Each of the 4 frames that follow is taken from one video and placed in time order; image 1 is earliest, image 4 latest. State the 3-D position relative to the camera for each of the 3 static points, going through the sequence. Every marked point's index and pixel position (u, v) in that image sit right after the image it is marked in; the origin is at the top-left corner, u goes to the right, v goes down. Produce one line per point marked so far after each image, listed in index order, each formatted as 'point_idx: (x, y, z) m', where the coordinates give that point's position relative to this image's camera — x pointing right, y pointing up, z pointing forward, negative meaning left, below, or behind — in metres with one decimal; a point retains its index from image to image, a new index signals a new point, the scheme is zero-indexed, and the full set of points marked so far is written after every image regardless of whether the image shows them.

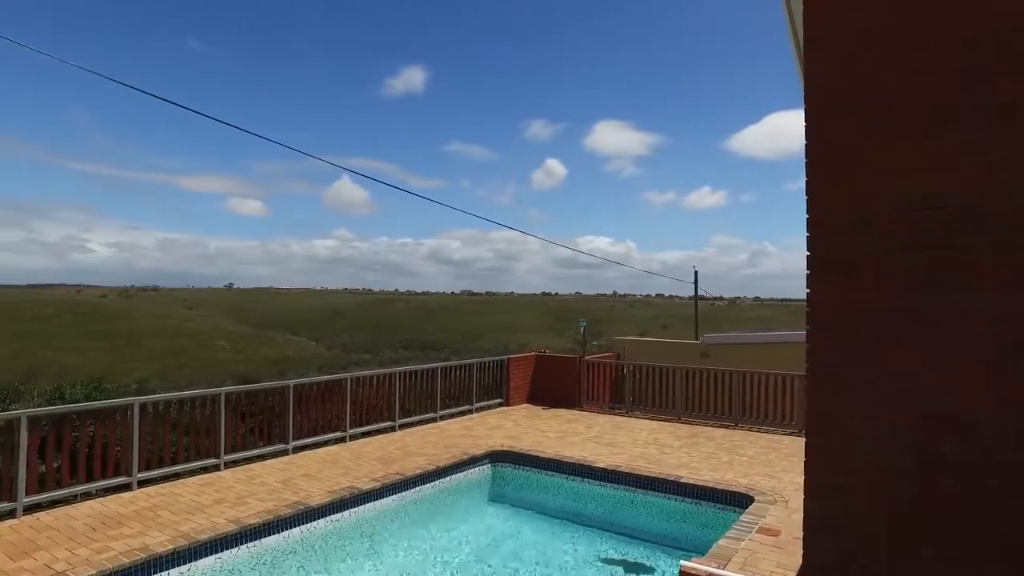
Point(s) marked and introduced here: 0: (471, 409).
0: (-0.6, -1.8, +8.7) m
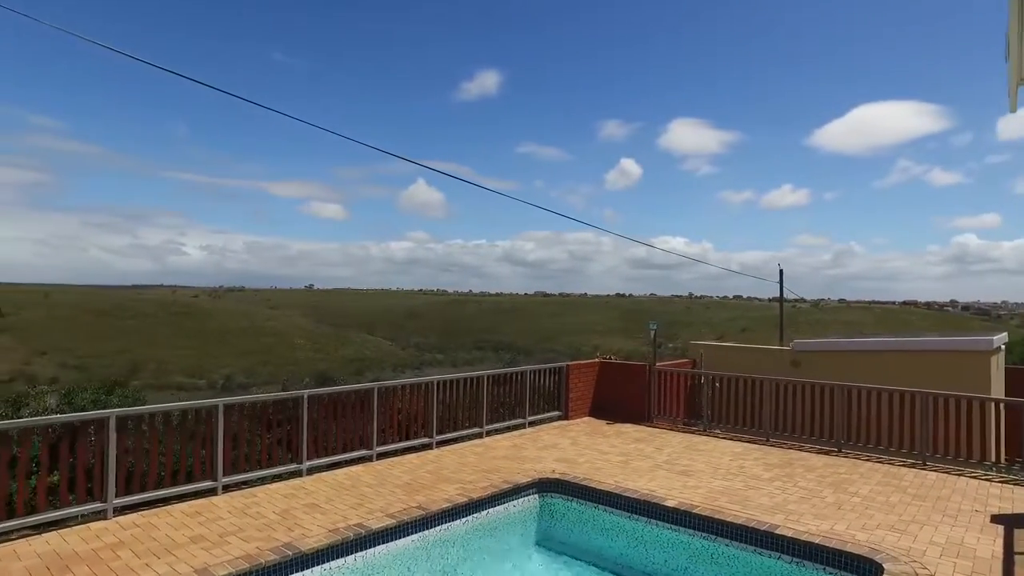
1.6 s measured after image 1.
0: (+0.1, -1.7, +7.7) m
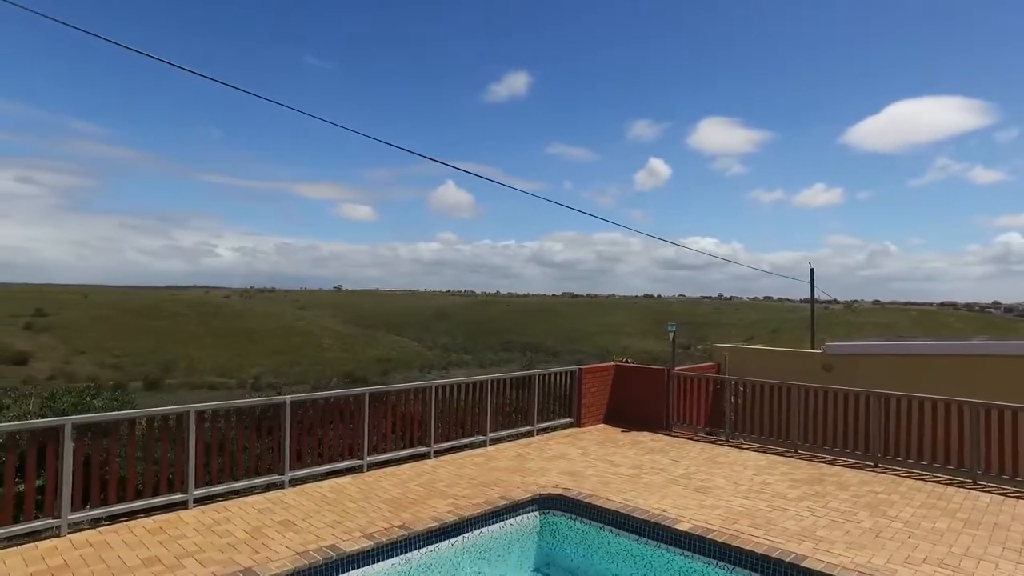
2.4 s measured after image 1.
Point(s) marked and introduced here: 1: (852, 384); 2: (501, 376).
0: (+0.2, -1.7, +7.2) m
1: (+5.0, -1.4, +8.9) m
2: (-0.1, -1.0, +6.8) m
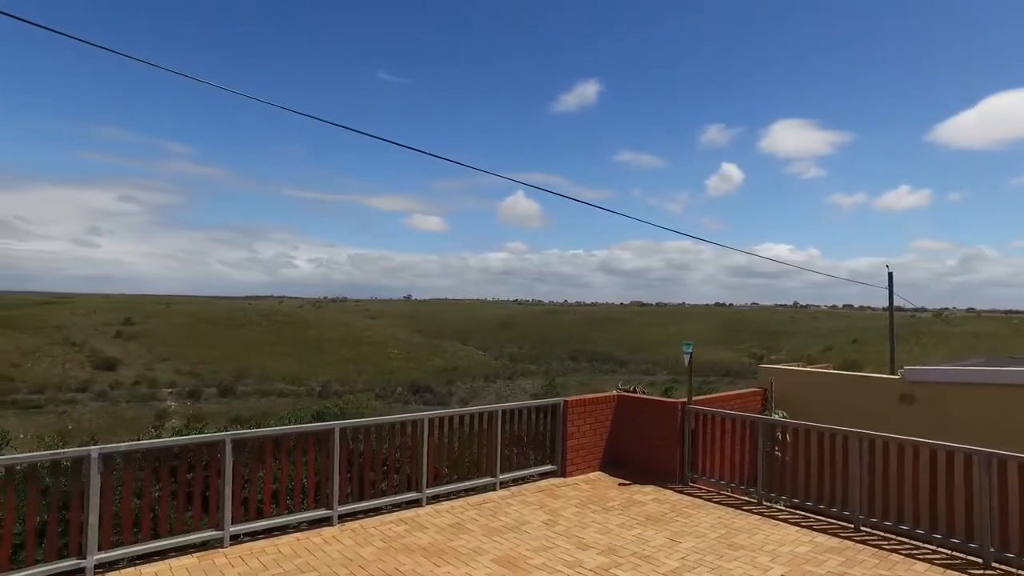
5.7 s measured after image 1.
0: (-0.1, -1.8, +5.5) m
1: (+4.8, -1.5, +6.7) m
2: (-0.5, -1.1, +5.2) m
